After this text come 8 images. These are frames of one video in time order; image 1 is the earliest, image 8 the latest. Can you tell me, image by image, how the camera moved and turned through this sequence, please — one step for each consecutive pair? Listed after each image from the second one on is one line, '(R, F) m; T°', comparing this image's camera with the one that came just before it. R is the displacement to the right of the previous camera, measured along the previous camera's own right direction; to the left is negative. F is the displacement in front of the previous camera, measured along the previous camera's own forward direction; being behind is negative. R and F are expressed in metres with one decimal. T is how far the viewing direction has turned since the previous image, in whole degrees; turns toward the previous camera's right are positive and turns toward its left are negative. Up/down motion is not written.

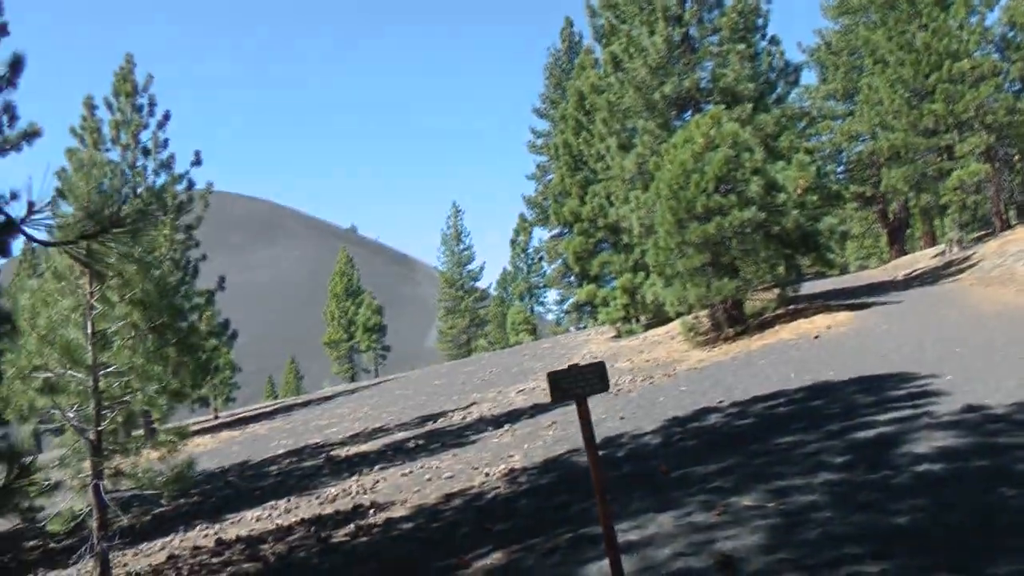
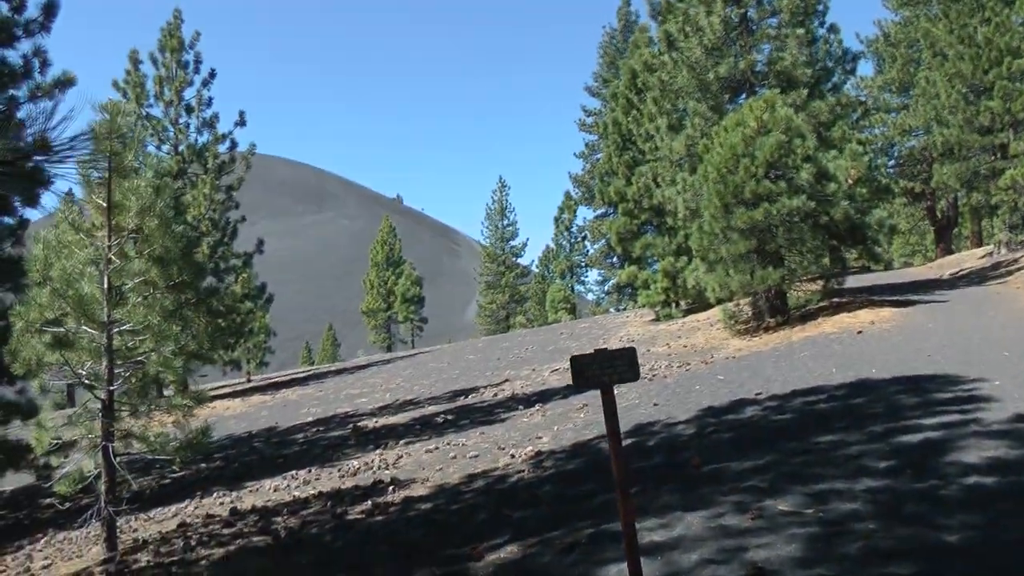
(0.0, +0.3) m; -2°
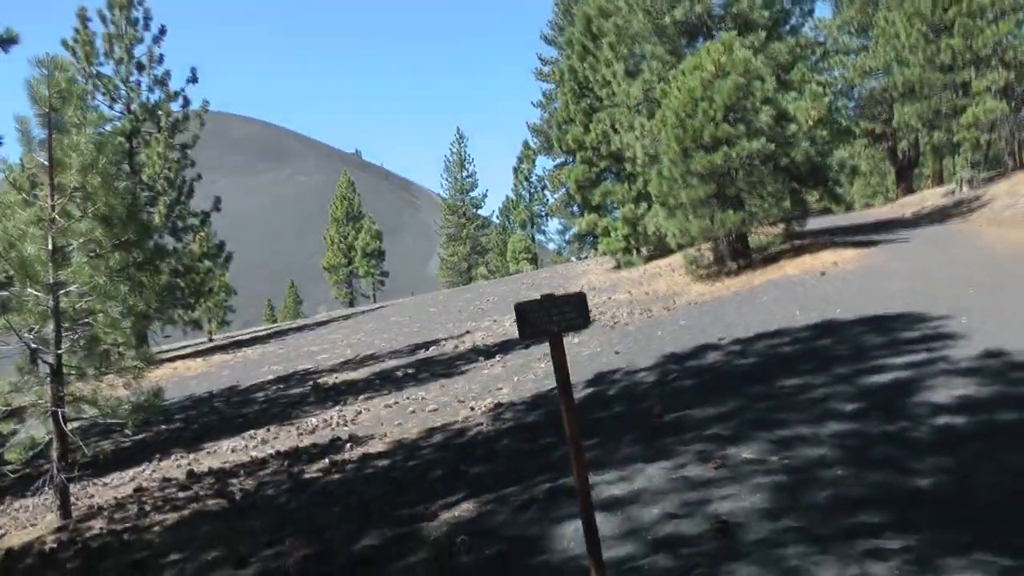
(0.0, +0.2) m; +1°
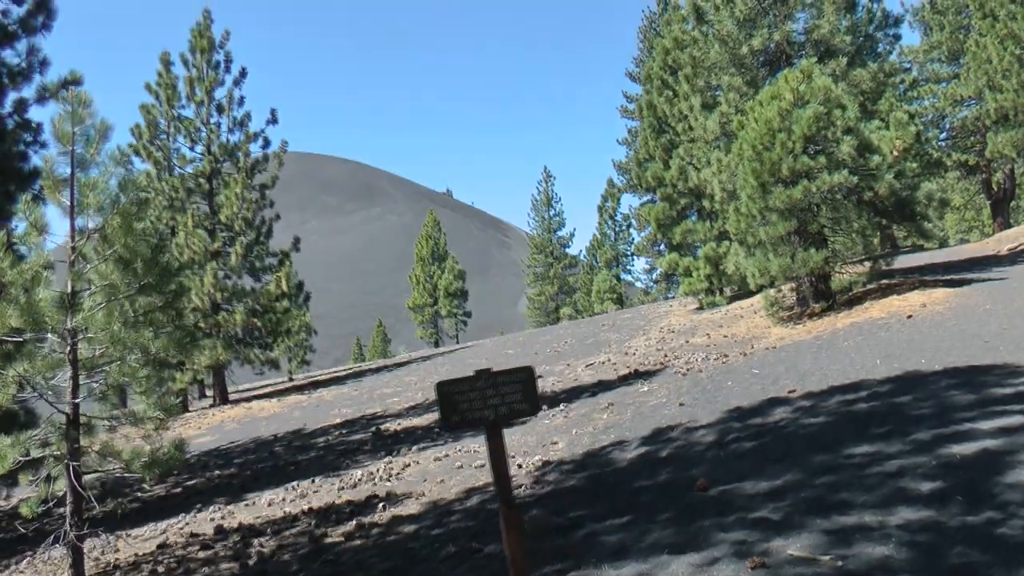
(+0.2, +0.7) m; -4°
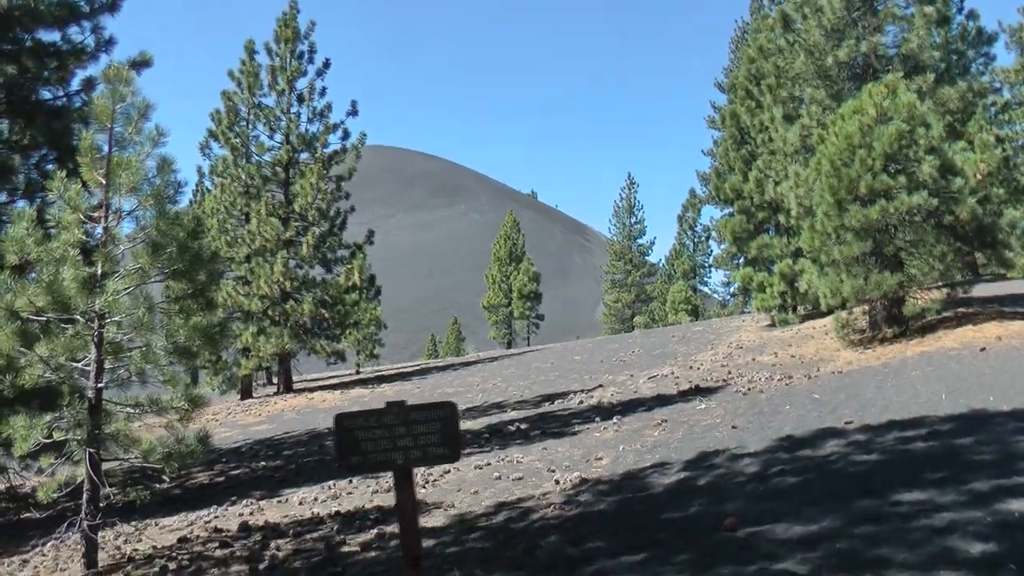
(+0.2, +0.4) m; -3°
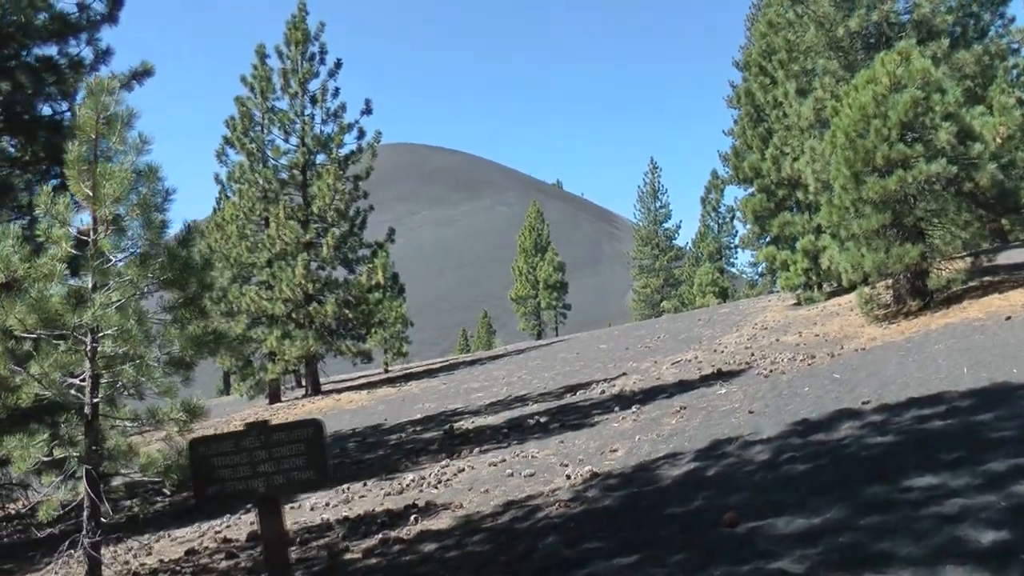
(+0.1, +0.2) m; -1°
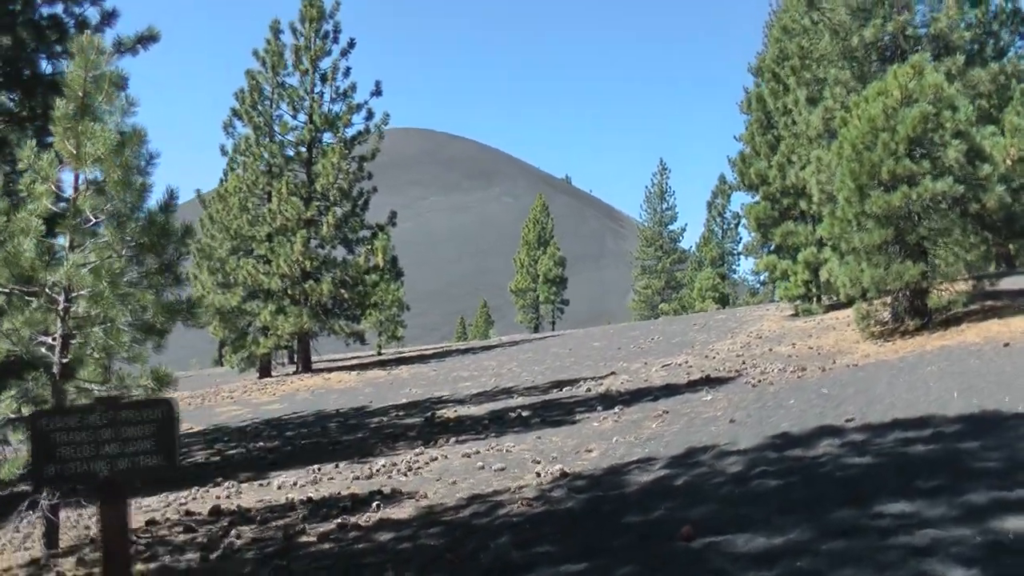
(+0.1, +0.2) m; 0°
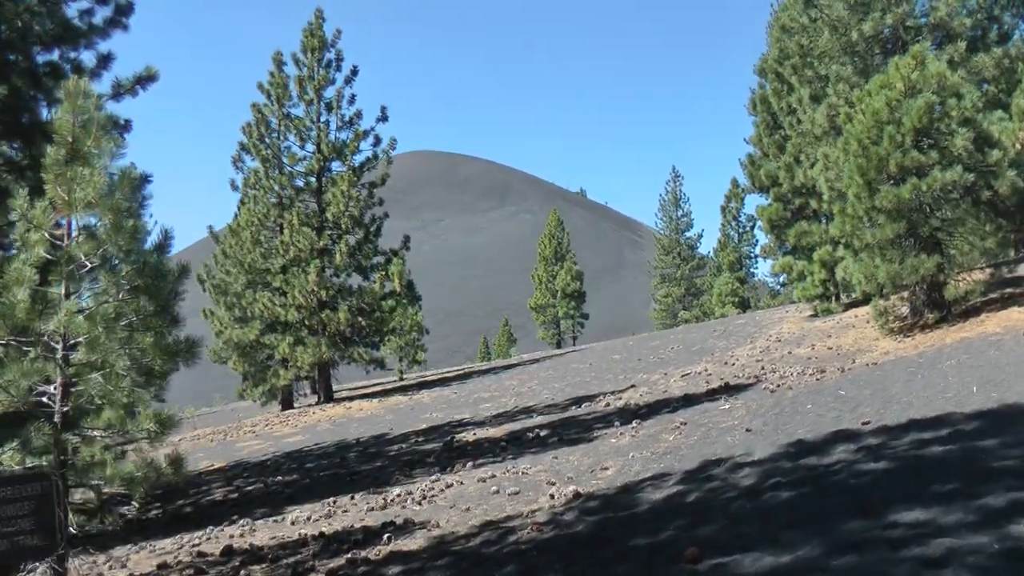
(+0.1, +0.1) m; -1°
